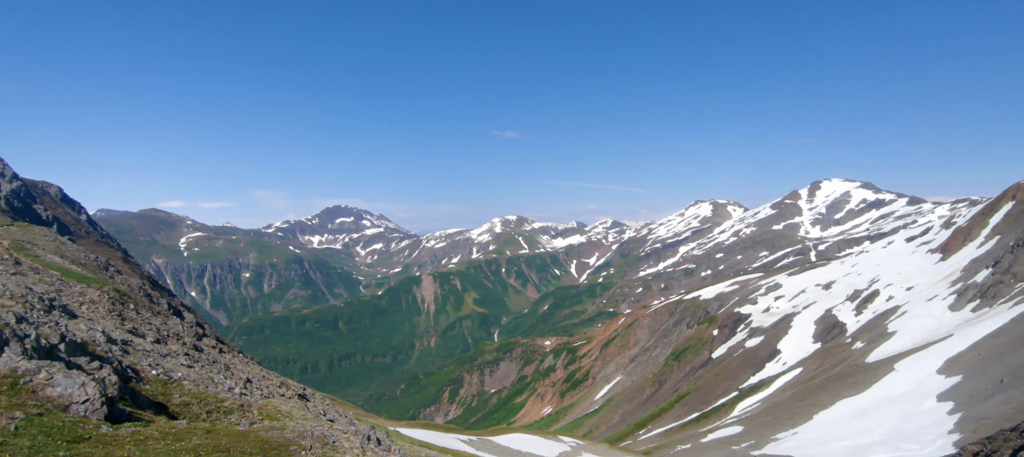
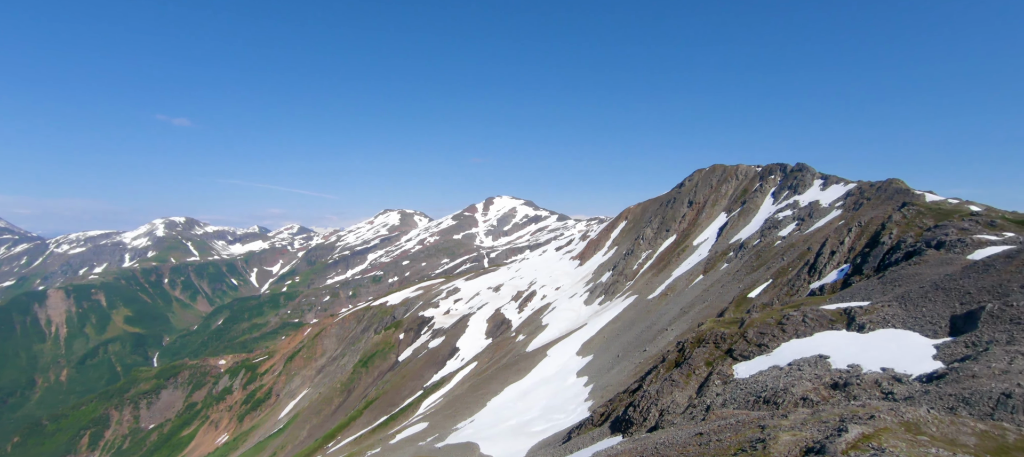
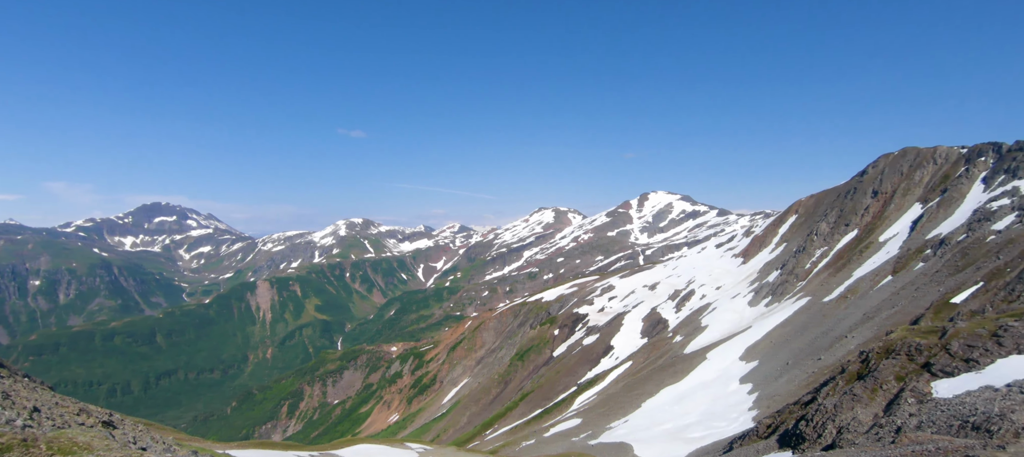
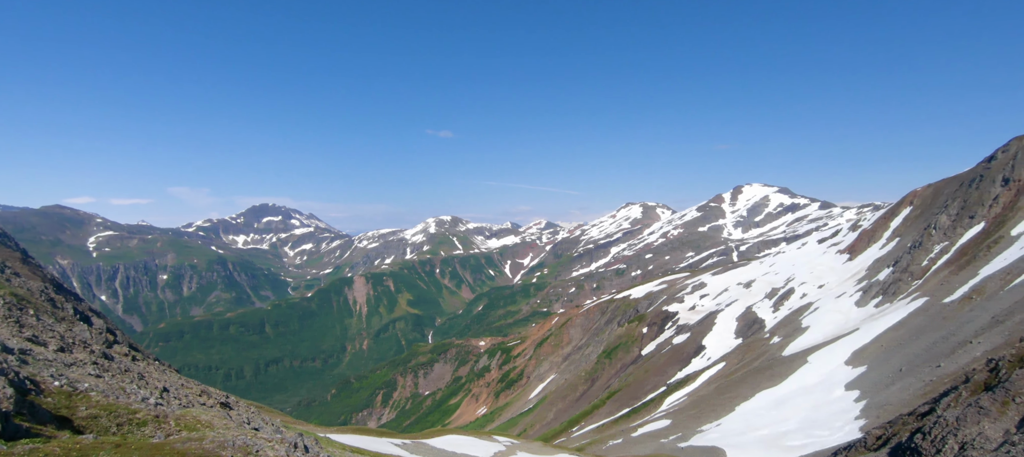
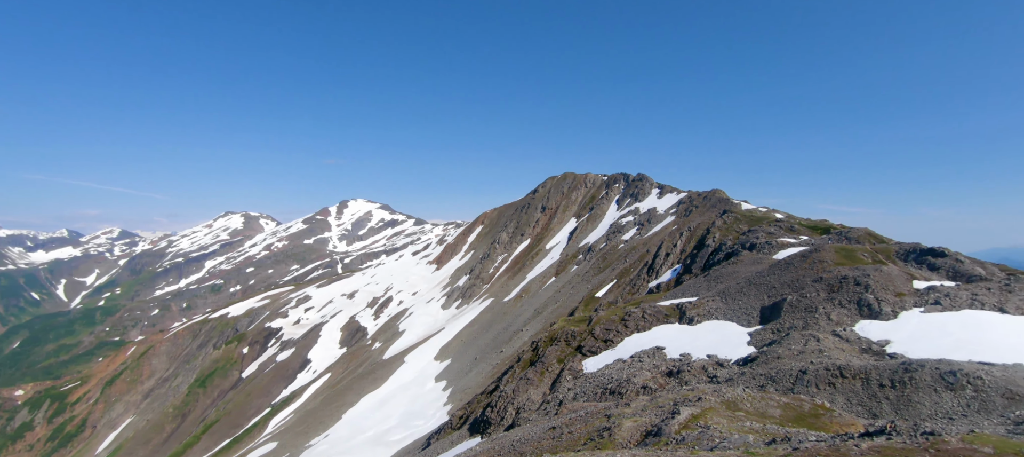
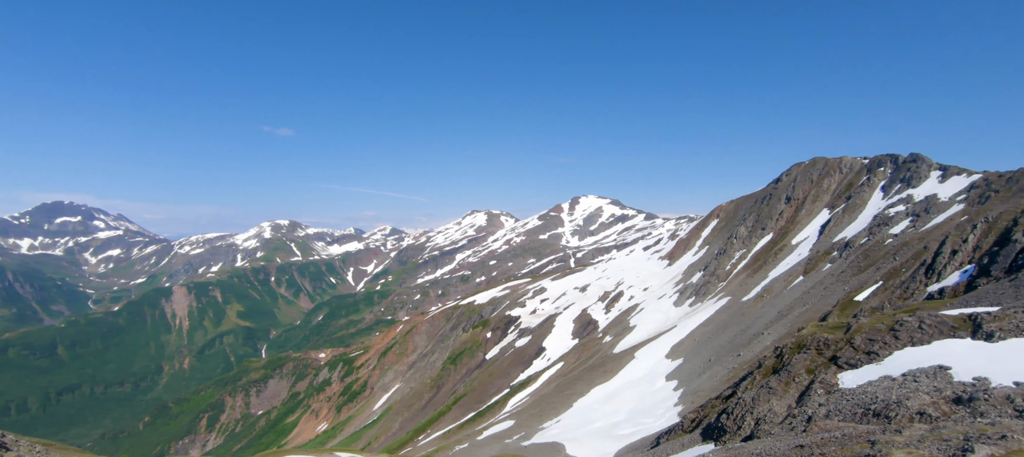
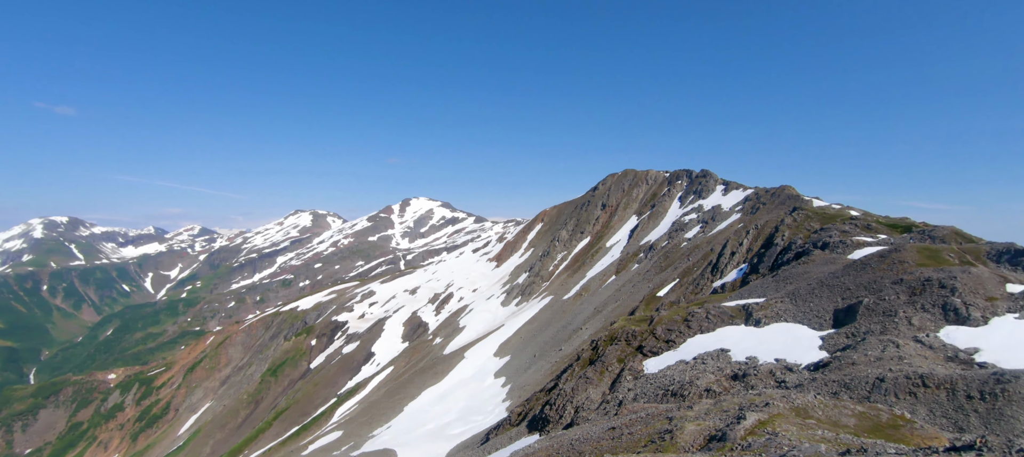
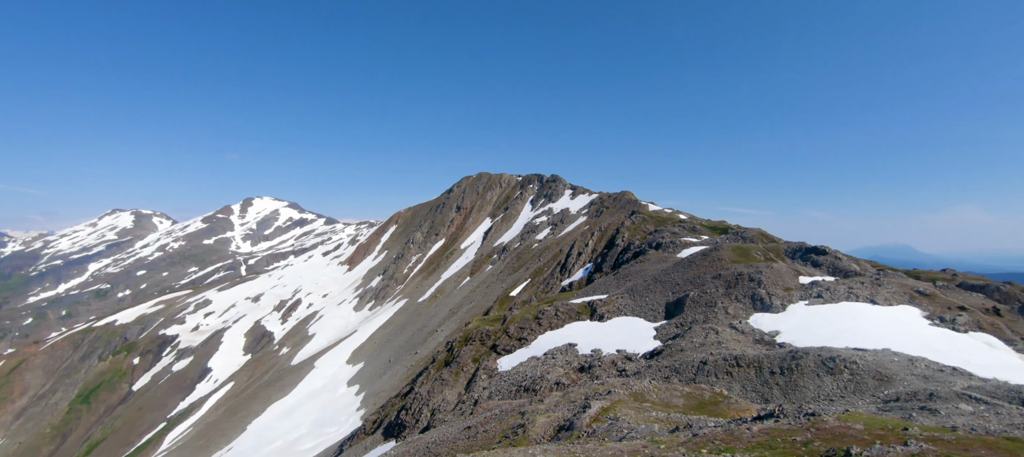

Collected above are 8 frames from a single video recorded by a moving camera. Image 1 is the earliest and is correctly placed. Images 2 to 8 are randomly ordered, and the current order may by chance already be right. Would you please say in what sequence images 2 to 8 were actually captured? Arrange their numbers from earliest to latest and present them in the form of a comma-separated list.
4, 3, 6, 2, 7, 5, 8
